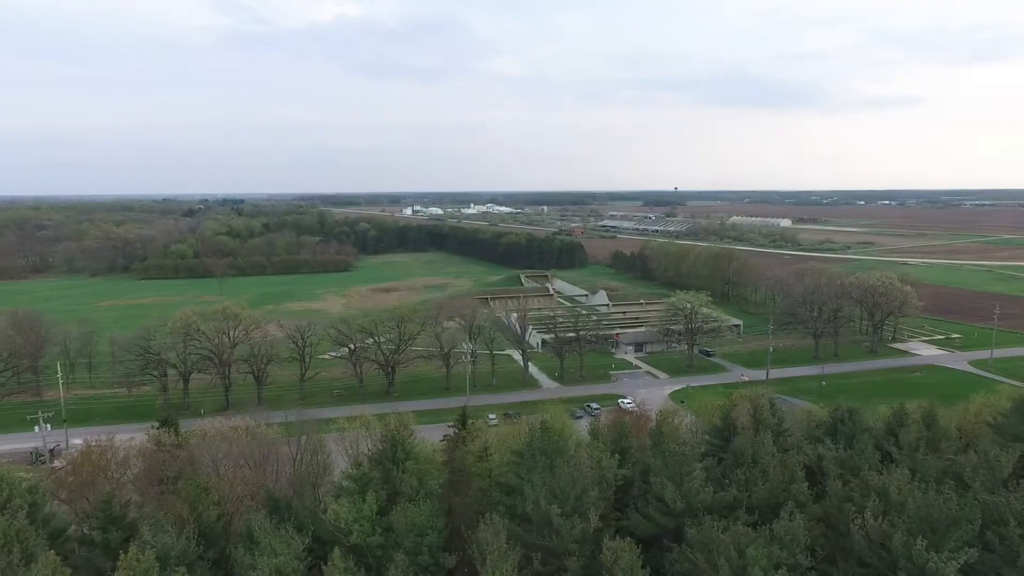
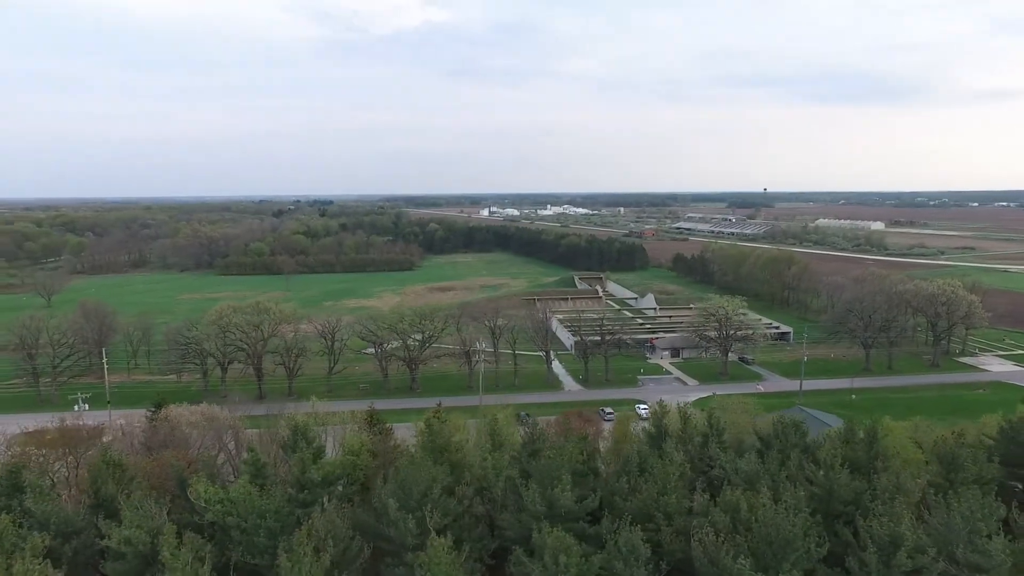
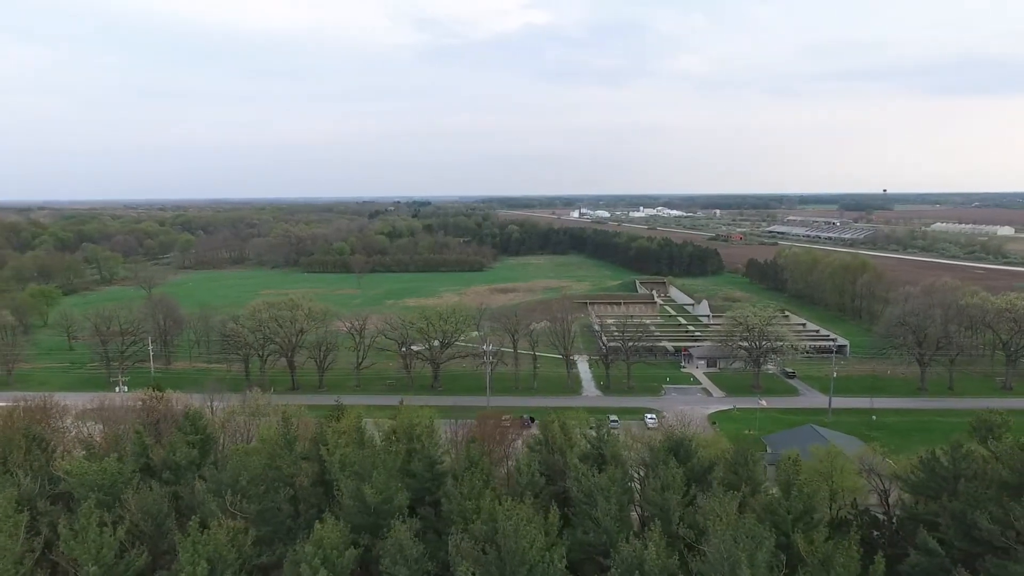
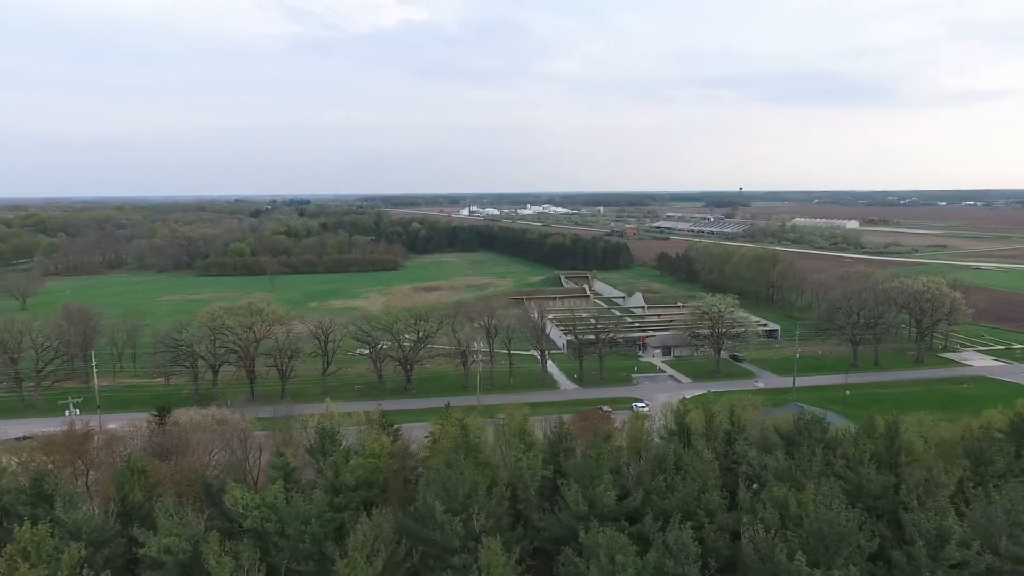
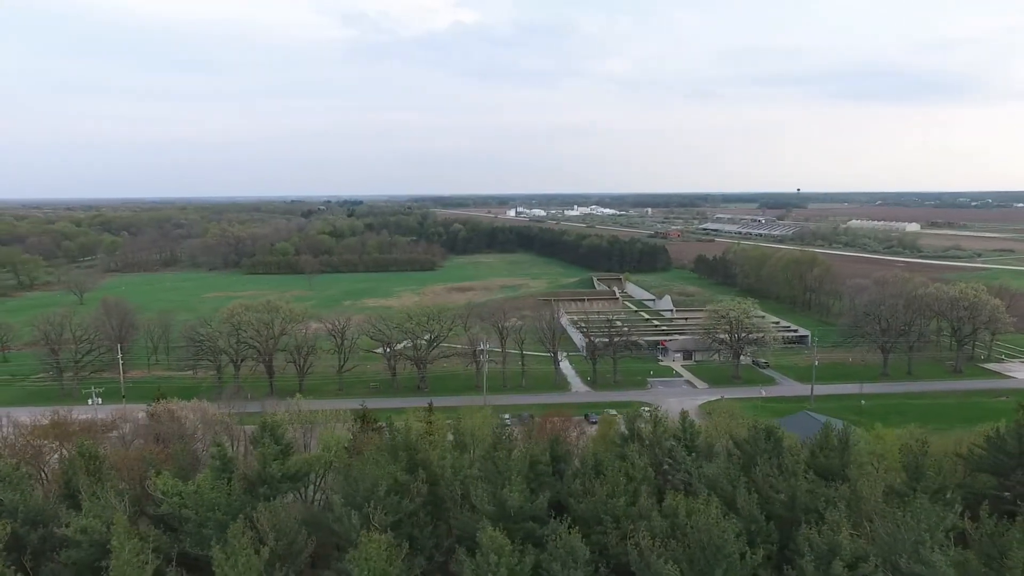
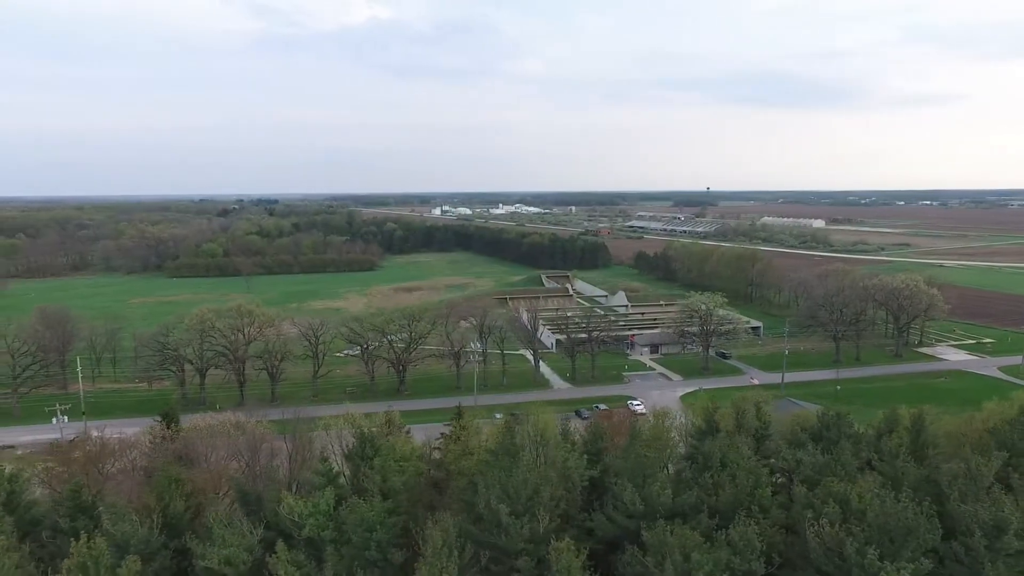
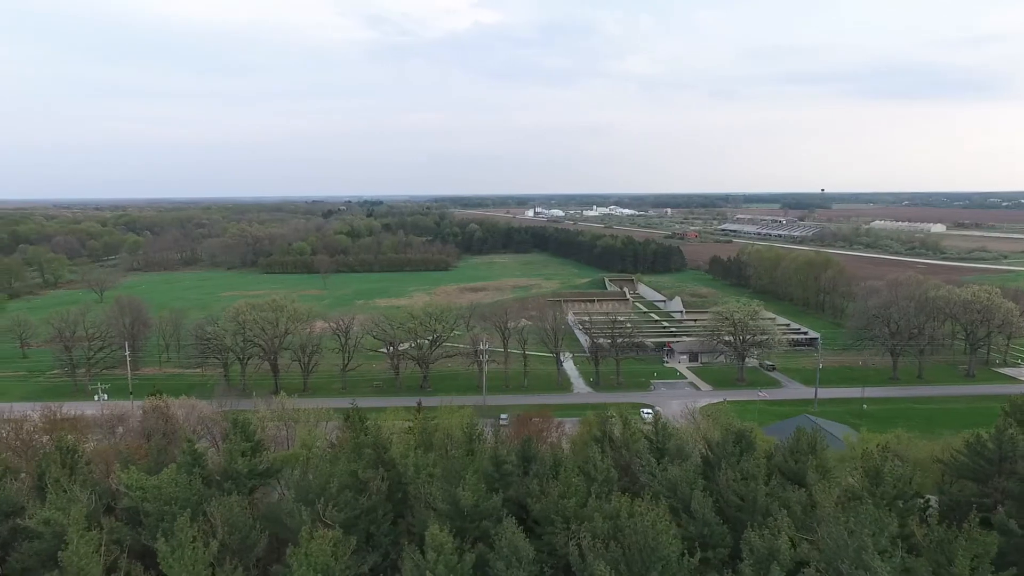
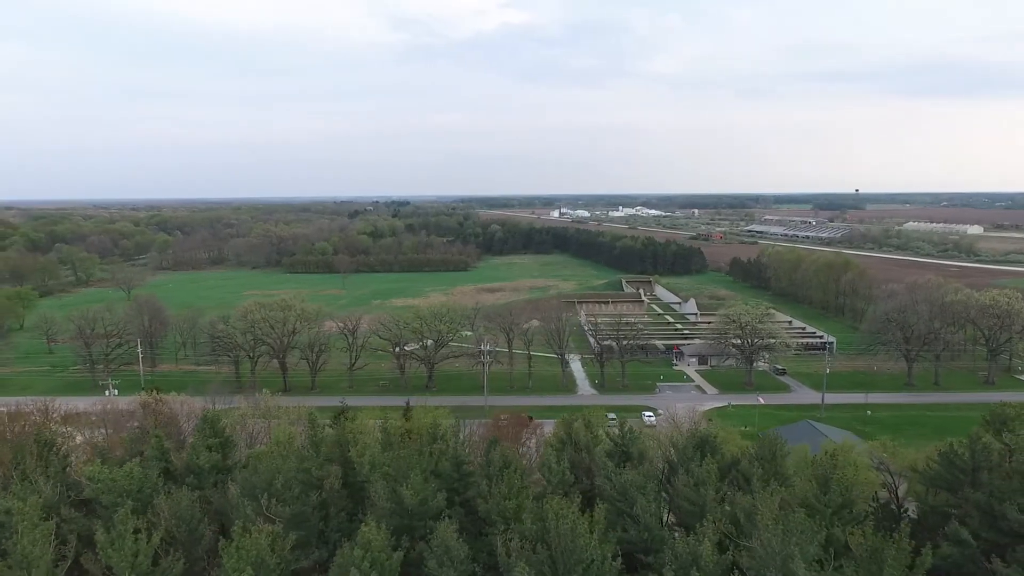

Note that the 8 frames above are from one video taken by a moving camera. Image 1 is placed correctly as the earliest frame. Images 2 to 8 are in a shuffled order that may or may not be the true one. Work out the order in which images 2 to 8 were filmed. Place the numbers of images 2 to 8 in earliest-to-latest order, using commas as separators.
6, 4, 2, 5, 7, 8, 3
